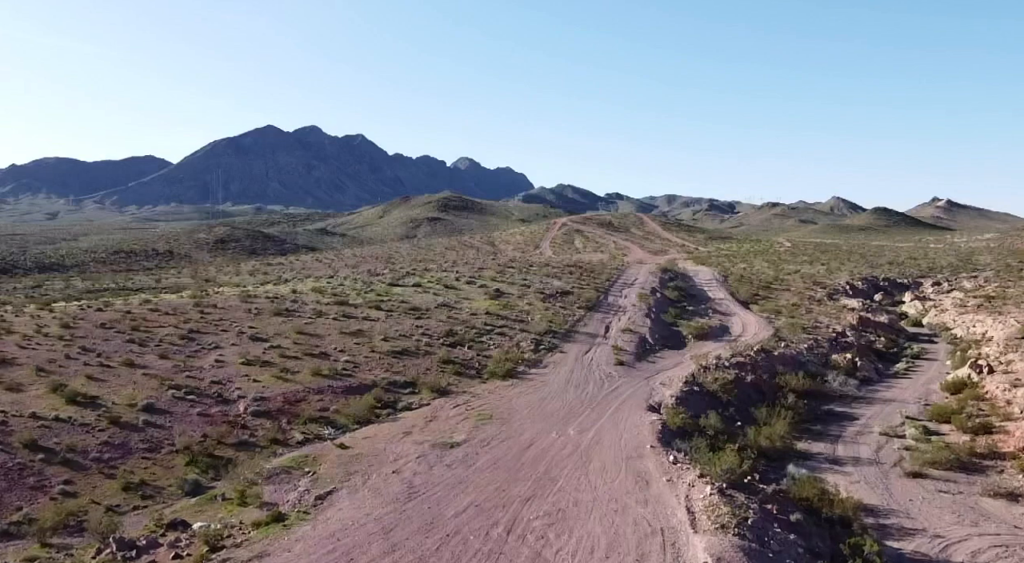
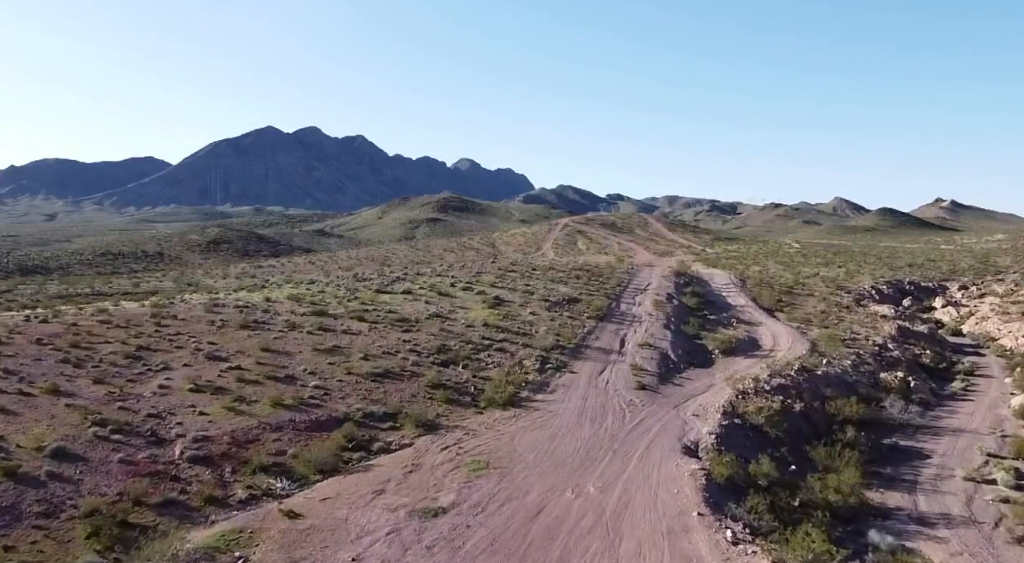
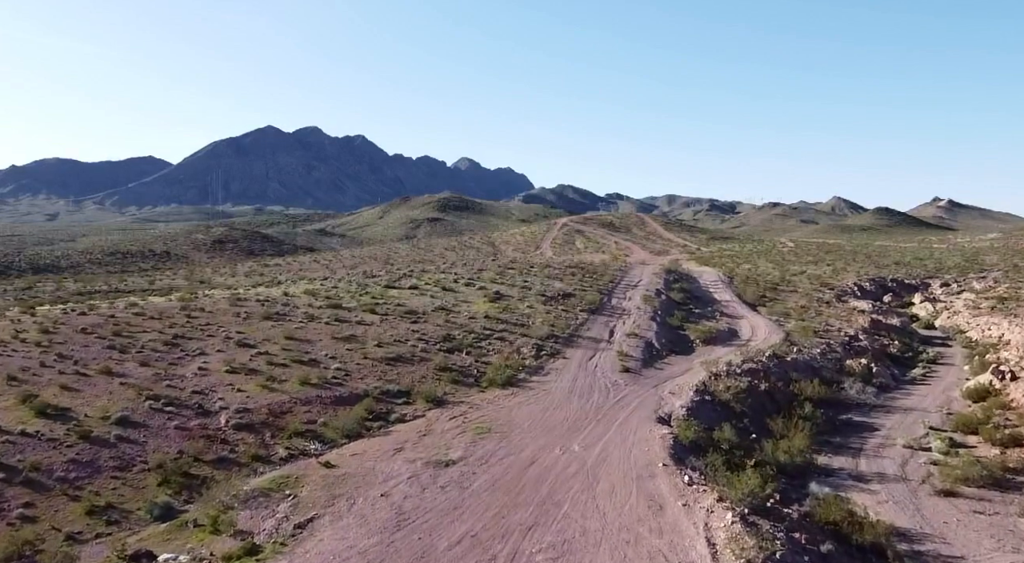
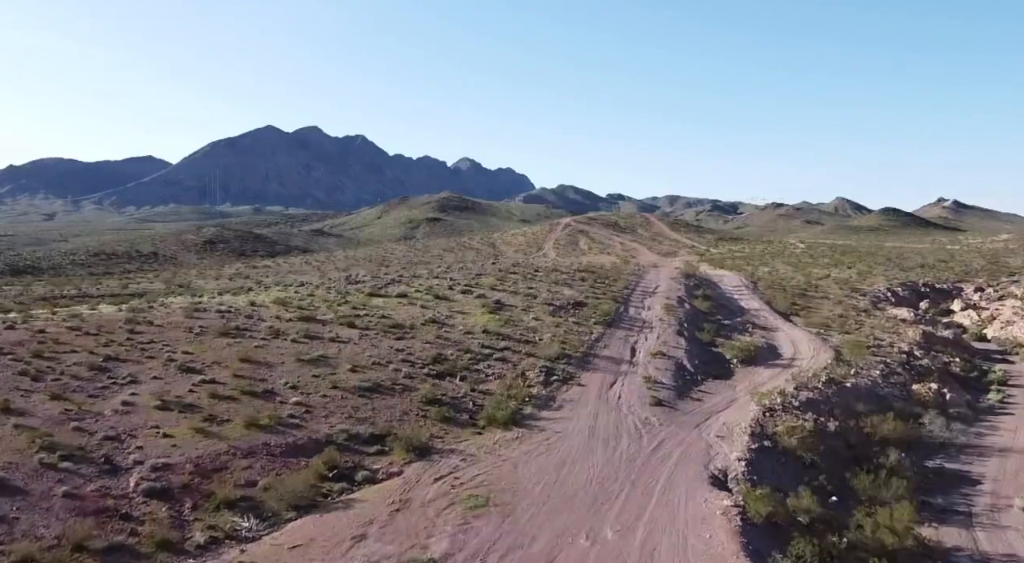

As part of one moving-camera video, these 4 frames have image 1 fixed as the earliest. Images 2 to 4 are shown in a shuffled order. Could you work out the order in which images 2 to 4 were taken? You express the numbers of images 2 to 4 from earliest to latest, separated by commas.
3, 2, 4
